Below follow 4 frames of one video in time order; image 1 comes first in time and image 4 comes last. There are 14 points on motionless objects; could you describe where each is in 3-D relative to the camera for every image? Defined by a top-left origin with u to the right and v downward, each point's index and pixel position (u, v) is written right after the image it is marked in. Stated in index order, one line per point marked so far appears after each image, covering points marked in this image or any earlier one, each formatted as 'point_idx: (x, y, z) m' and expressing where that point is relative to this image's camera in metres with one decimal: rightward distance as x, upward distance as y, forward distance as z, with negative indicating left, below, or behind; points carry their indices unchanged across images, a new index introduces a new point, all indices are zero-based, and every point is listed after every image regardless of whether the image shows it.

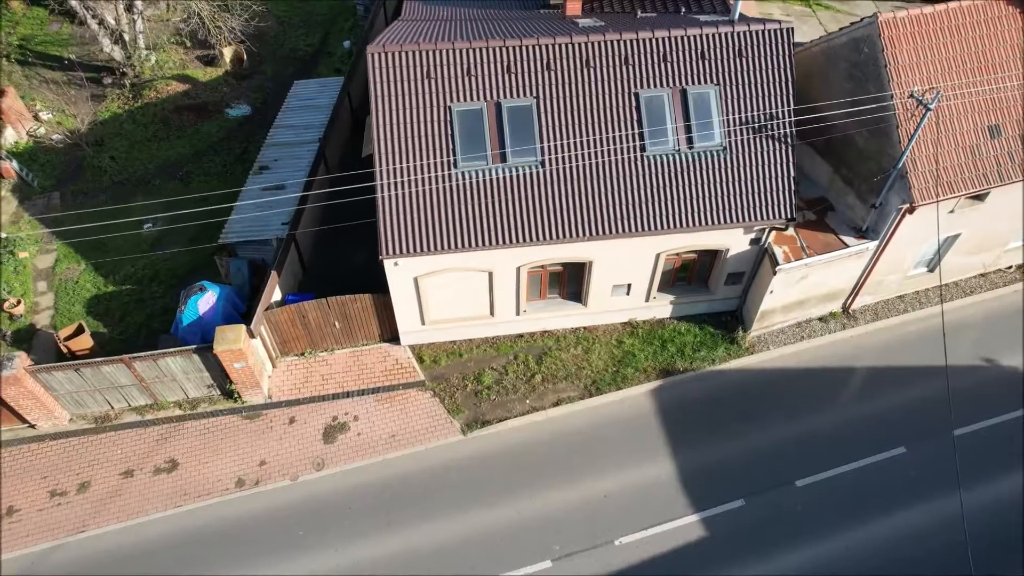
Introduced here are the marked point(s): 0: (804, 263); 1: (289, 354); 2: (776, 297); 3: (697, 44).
0: (+6.6, +0.6, +13.2) m
1: (-5.8, -1.7, +15.3) m
2: (+6.3, -0.2, +14.0) m
3: (+4.0, +5.5, +12.9) m
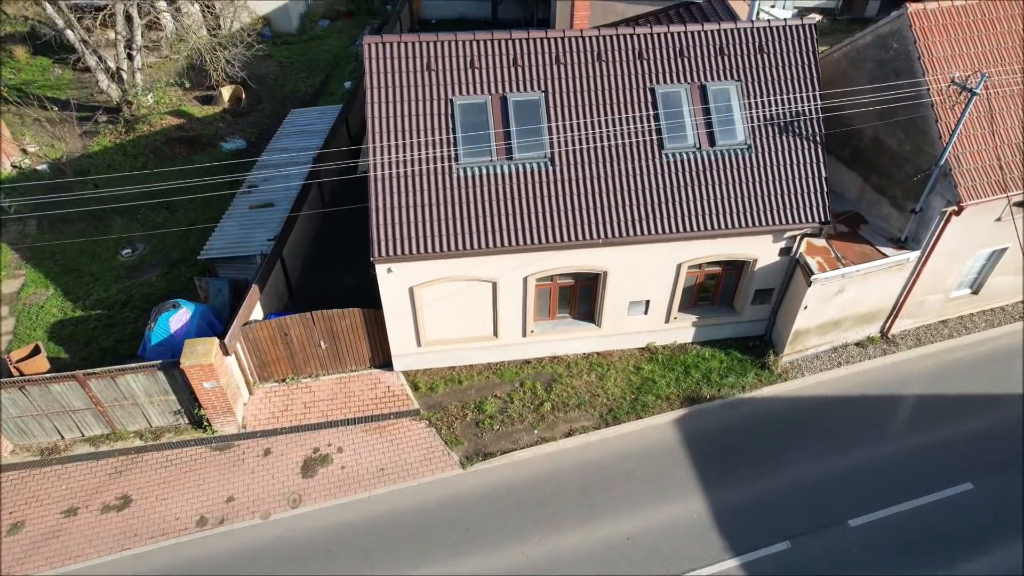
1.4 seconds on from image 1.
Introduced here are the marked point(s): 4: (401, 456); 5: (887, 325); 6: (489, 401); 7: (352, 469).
0: (+6.7, +0.3, +12.0) m
1: (-5.7, -2.1, +13.7) m
2: (+6.5, -0.6, +12.7) m
3: (+4.2, +5.2, +12.2) m
4: (-2.3, -3.5, +12.0) m
5: (+8.9, -0.9, +13.9) m
6: (-0.5, -2.5, +13.1) m
7: (-3.2, -3.7, +11.8) m
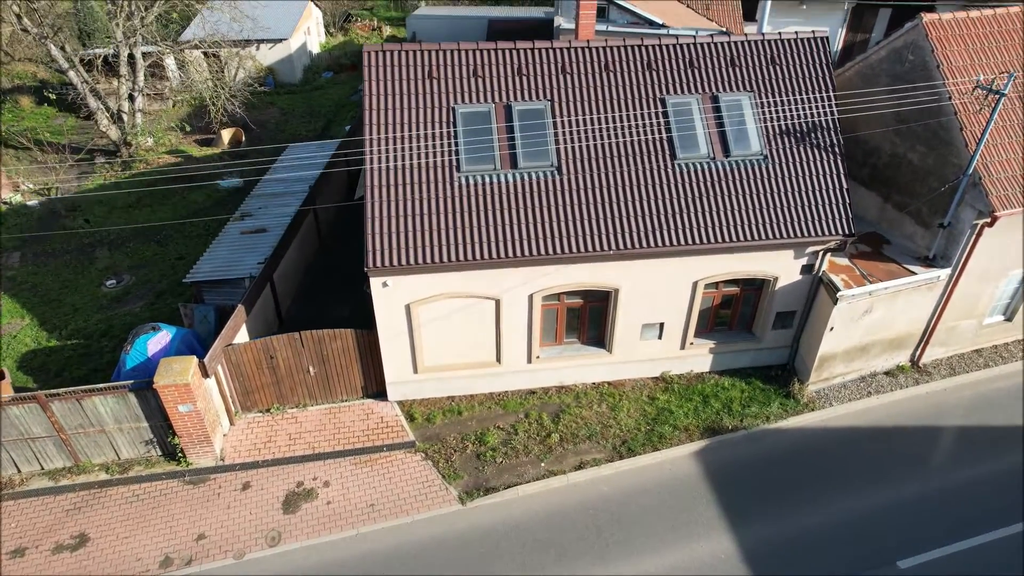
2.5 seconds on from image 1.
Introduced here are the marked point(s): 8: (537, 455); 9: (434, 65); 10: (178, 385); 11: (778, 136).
0: (+6.8, 0.0, +11.2) m
1: (-5.6, -2.6, +12.6) m
2: (+6.6, -1.0, +11.9) m
3: (+4.3, +4.8, +11.9) m
4: (-2.2, -3.8, +10.8) m
5: (+9.0, -1.4, +13.0) m
6: (-0.4, -2.9, +12.0) m
7: (-3.1, -3.9, +10.6) m
8: (+0.5, -3.3, +11.4) m
9: (-1.5, +4.4, +11.5) m
10: (-6.0, -1.7, +10.5) m
11: (+5.2, +3.0, +11.5) m
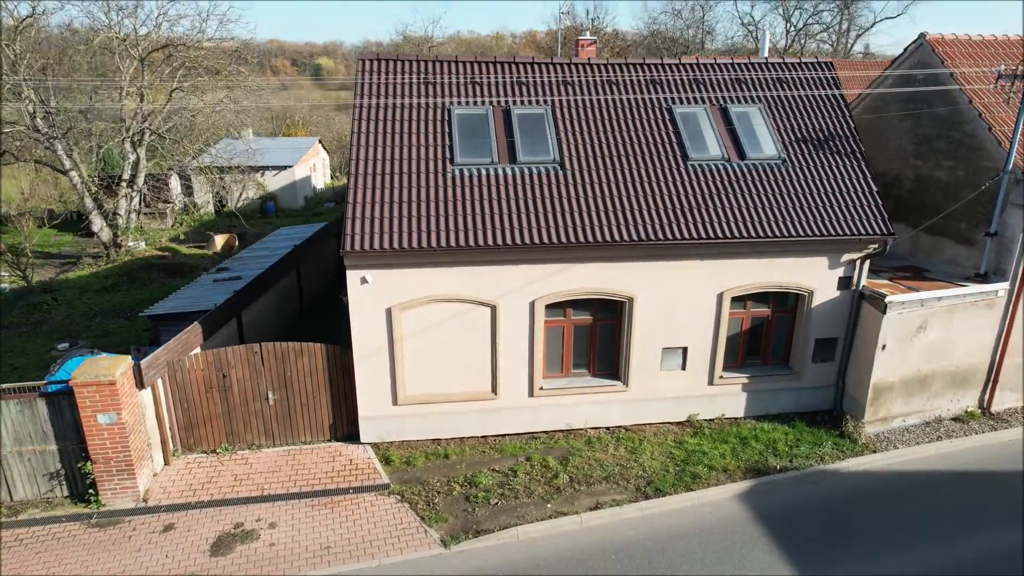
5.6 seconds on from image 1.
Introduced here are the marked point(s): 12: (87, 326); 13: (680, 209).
0: (+6.9, -0.2, +9.9) m
1: (-5.6, -2.8, +10.3) m
2: (+6.6, -1.3, +10.2) m
3: (+4.4, +4.4, +11.8) m
4: (-2.2, -3.5, +8.4) m
5: (+9.0, -2.0, +11.3) m
6: (-0.5, -3.1, +9.7) m
7: (-3.1, -3.6, +8.1) m
8: (+0.5, -3.2, +9.1) m
9: (-1.4, +4.1, +11.2) m
10: (-6.0, -1.4, +8.5) m
11: (+5.3, +2.7, +10.9) m
12: (-13.6, -1.2, +18.7) m
13: (+2.9, +1.3, +10.0) m
